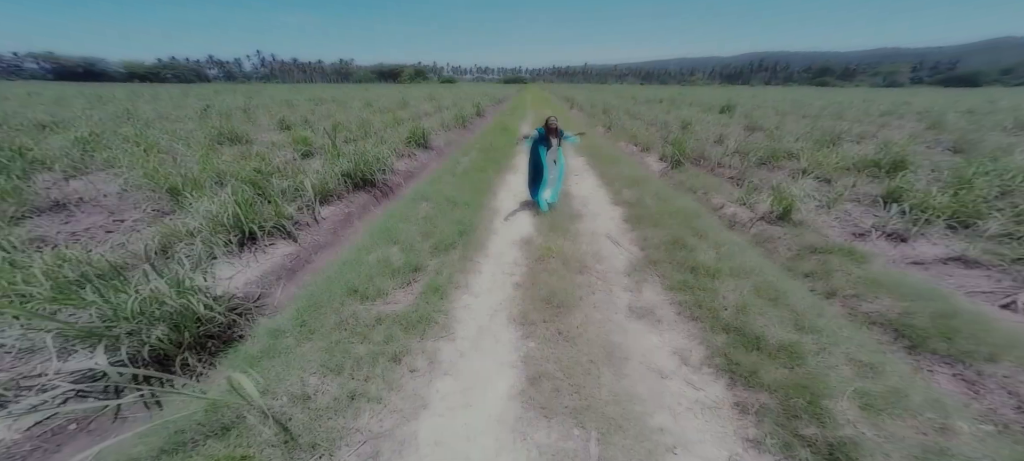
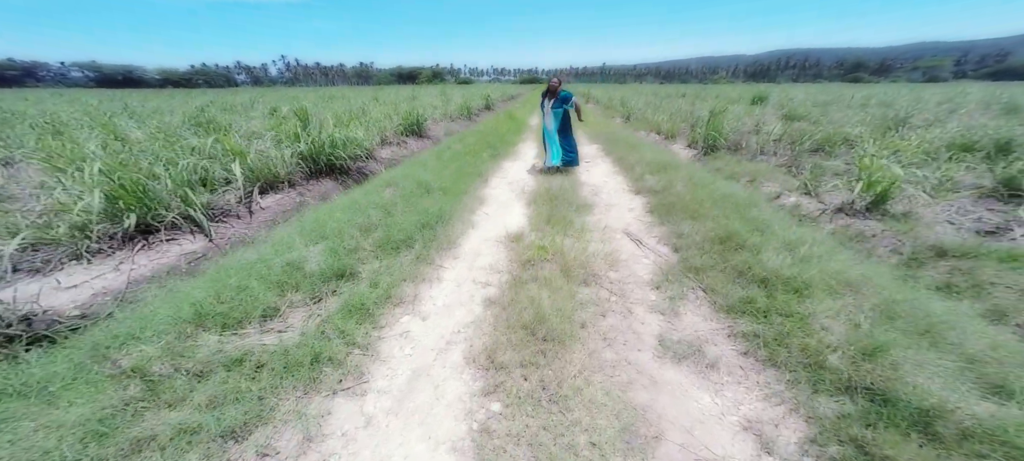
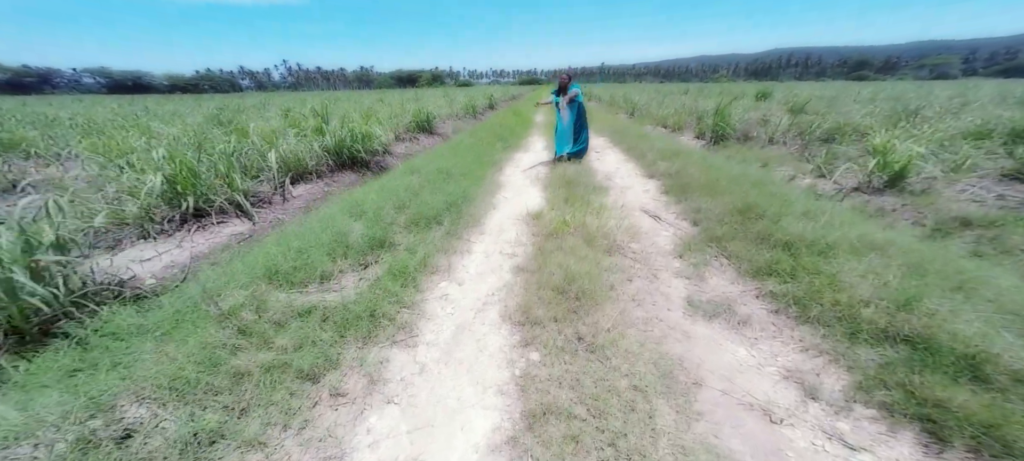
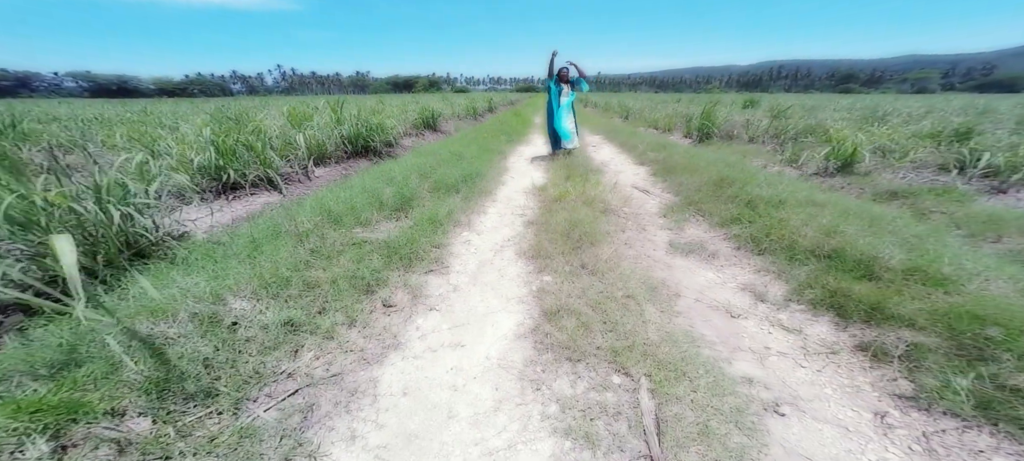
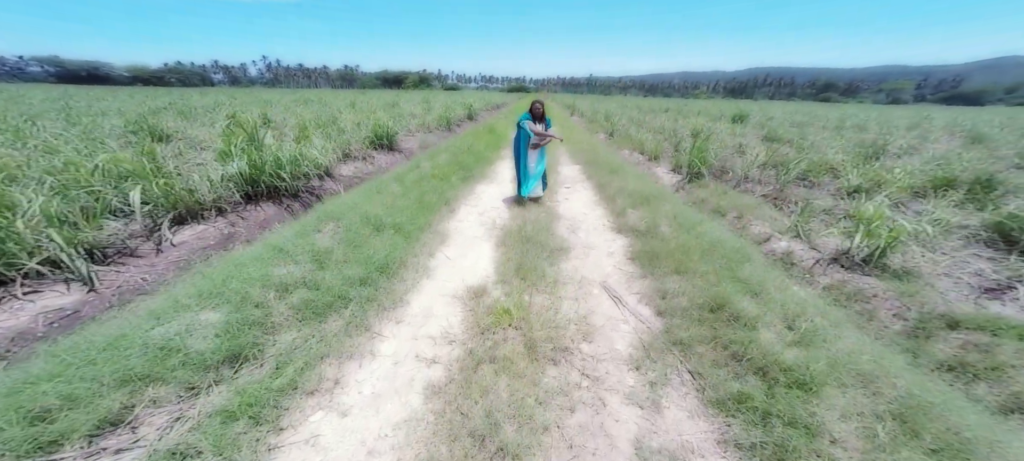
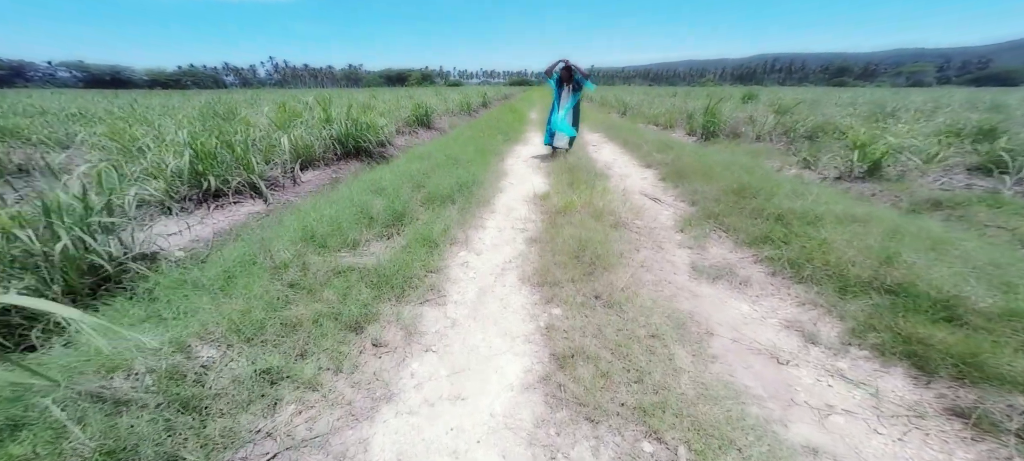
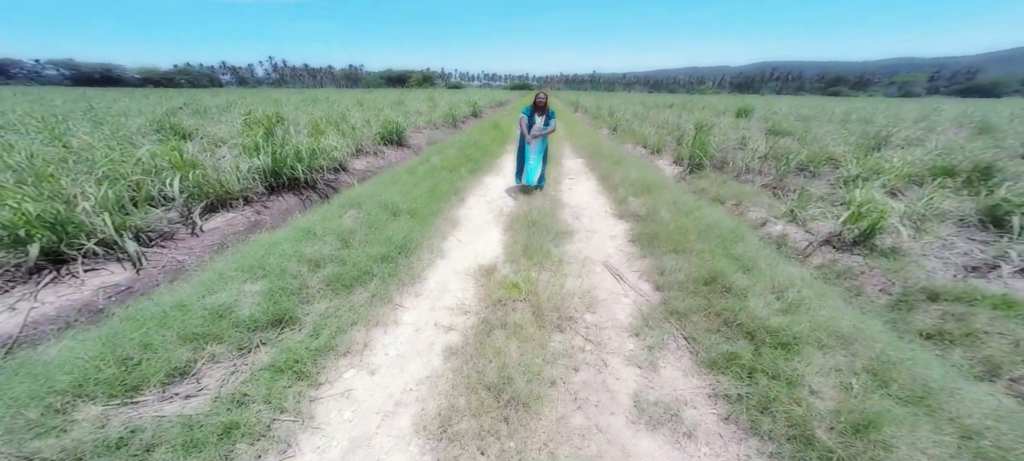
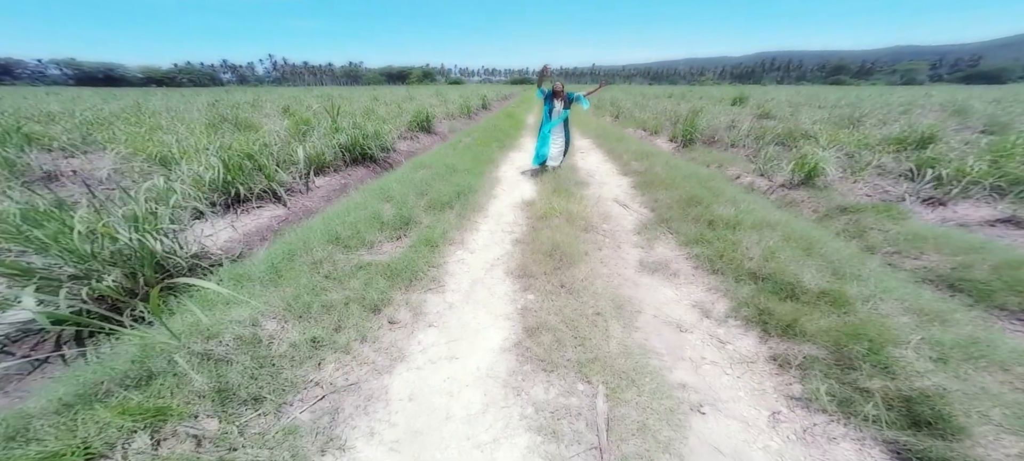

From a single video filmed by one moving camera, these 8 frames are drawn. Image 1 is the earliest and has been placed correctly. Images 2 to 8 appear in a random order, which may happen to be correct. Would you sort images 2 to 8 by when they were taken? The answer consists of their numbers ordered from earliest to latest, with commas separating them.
8, 4, 6, 3, 2, 7, 5
